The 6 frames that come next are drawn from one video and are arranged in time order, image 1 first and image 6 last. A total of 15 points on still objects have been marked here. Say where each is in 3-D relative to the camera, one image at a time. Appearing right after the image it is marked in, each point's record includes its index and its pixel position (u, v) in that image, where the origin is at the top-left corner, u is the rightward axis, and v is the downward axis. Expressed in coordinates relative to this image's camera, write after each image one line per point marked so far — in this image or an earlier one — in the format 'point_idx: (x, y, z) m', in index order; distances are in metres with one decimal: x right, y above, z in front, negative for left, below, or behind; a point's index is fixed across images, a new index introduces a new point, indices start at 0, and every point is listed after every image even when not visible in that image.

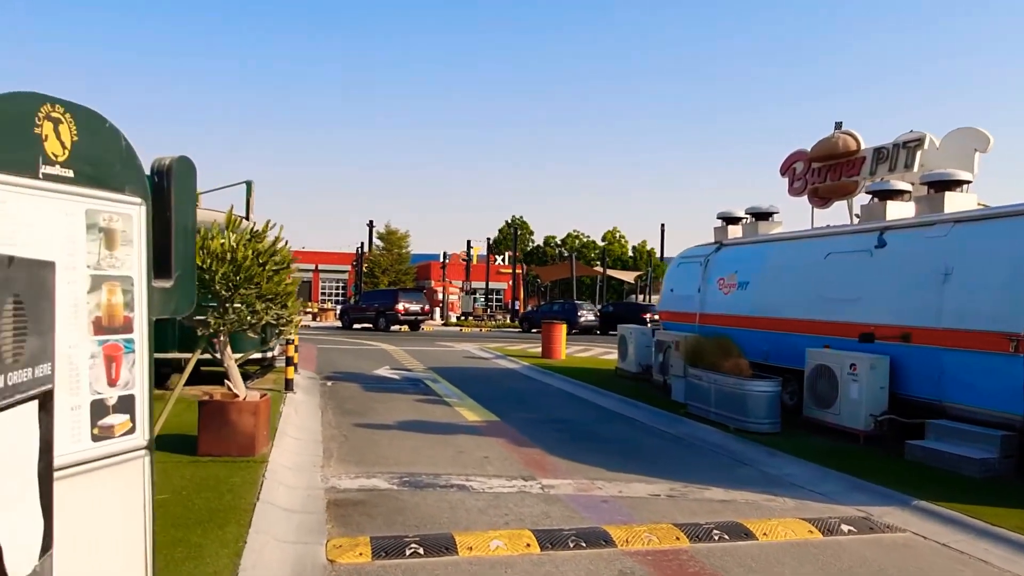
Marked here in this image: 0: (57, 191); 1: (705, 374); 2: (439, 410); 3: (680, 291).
0: (-1.7, +0.4, +2.7) m
1: (+2.9, -1.3, +10.8) m
2: (-1.1, -1.9, +11.5) m
3: (+3.4, -0.1, +14.7) m
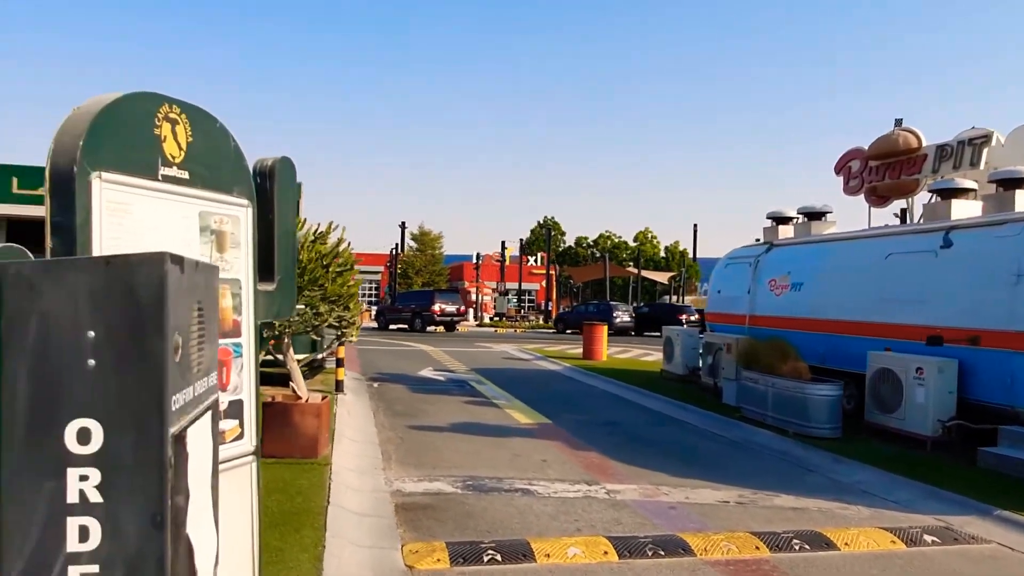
0: (-1.2, +0.3, +2.6) m
1: (+3.6, -1.3, +10.6) m
2: (-0.4, -1.9, +11.4) m
3: (+4.3, -0.1, +14.5) m
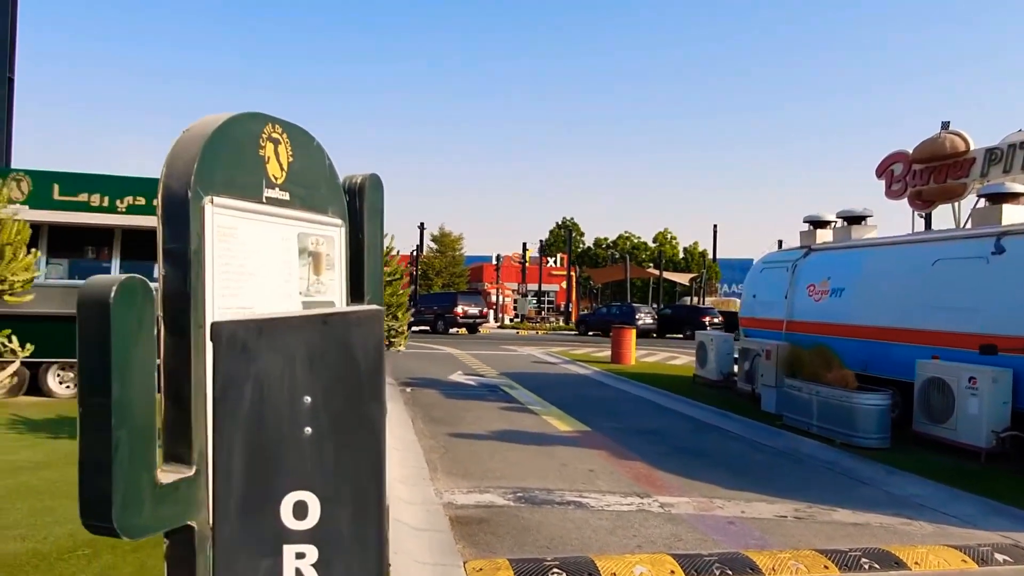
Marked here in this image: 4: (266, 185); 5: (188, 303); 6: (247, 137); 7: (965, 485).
0: (-0.8, +0.3, +2.6) m
1: (+4.2, -1.4, +10.4) m
2: (+0.2, -2.0, +11.3) m
3: (+4.9, -0.2, +14.3) m
4: (-0.8, +0.4, +2.5) m
5: (-1.0, 0.0, +2.2) m
6: (-0.9, +0.5, +2.4) m
7: (+4.9, -2.1, +8.0) m
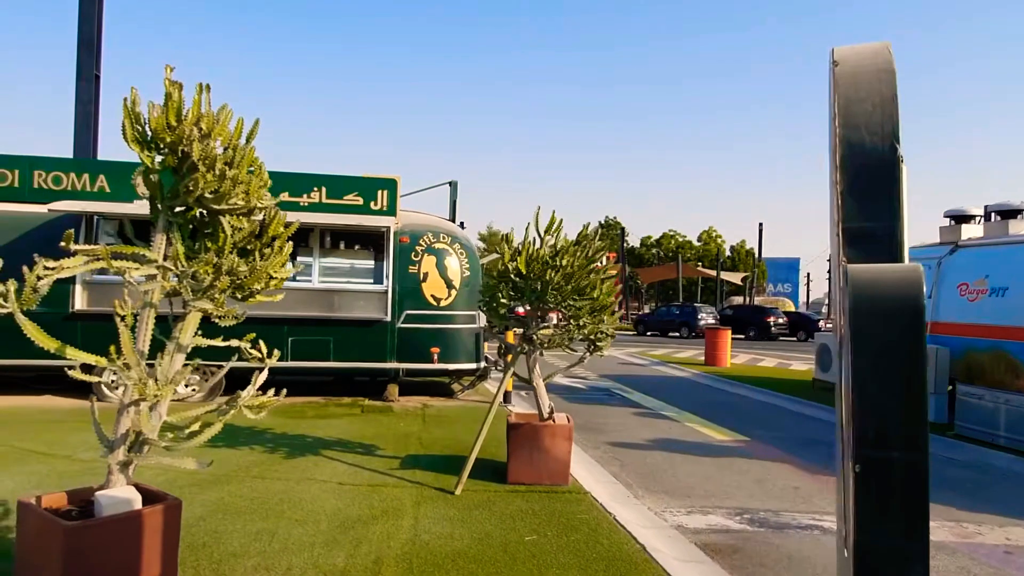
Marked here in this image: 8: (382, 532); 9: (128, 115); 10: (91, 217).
0: (+1.0, +0.3, +1.9) m
1: (+6.2, -1.4, +9.5) m
2: (+2.3, -2.0, +10.6) m
3: (+7.1, -0.2, +13.4) m
4: (+0.9, +0.4, +1.8) m
5: (+0.8, 0.0, +1.5) m
6: (+0.9, +0.5, +1.8) m
7: (+6.9, -2.1, +7.1) m
8: (-0.9, -1.7, +5.2) m
9: (-1.9, +0.9, +3.6) m
10: (-5.7, +0.9, +9.8) m
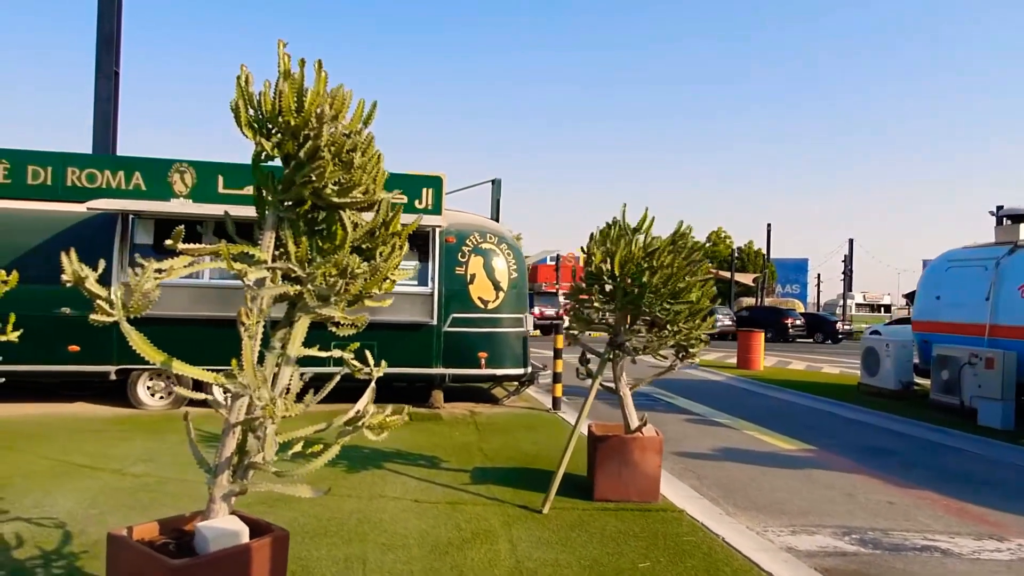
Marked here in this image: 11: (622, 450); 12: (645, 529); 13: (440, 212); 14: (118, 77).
0: (+1.7, +0.2, +1.4) m
1: (+6.9, -1.4, +9.1) m
2: (+3.0, -2.0, +10.2) m
3: (+7.8, -0.2, +13.0) m
4: (+1.7, +0.3, +1.4) m
5: (+1.5, -0.1, +1.1) m
6: (+1.6, +0.5, +1.3) m
7: (+7.6, -2.2, +6.6) m
8: (-0.2, -1.8, +4.7) m
9: (-1.2, +0.8, +3.1) m
10: (-4.9, +0.9, +9.4) m
11: (+0.9, -1.3, +6.0) m
12: (+1.0, -1.8, +5.4) m
13: (-1.0, +1.1, +10.3) m
14: (-7.6, +4.1, +14.0) m
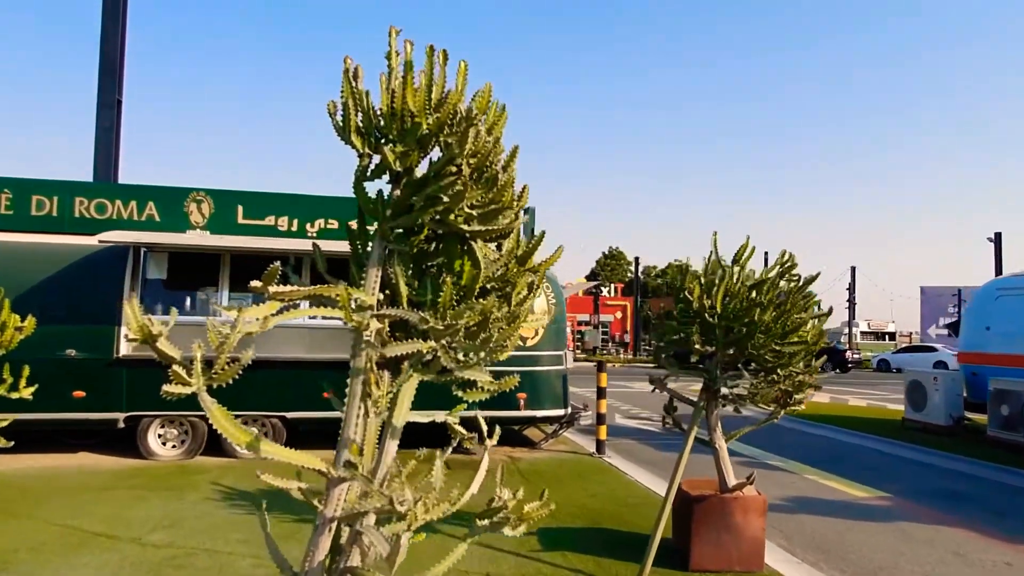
0: (+2.3, +0.2, +0.8) m
1: (+7.5, -1.8, +8.4) m
2: (+3.6, -2.5, +9.4) m
3: (+8.3, -0.7, +12.3) m
4: (+2.3, +0.3, +0.7) m
5: (+2.2, -0.1, +0.4) m
6: (+2.3, +0.4, +0.6) m
7: (+8.2, -2.4, +5.9) m
8: (+0.4, -2.0, +3.9) m
9: (-0.5, +0.7, +2.4) m
10: (-4.4, +0.4, +8.6) m
11: (+1.5, -1.6, +5.3) m
12: (+1.6, -2.0, +4.7) m
13: (-0.5, +0.6, +9.6) m
14: (-7.1, +3.4, +13.4) m
